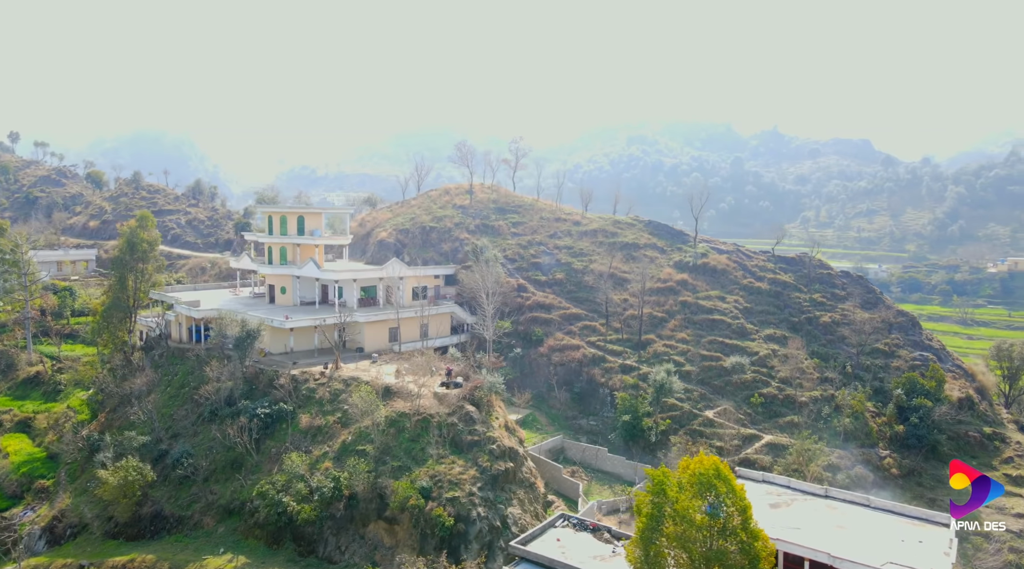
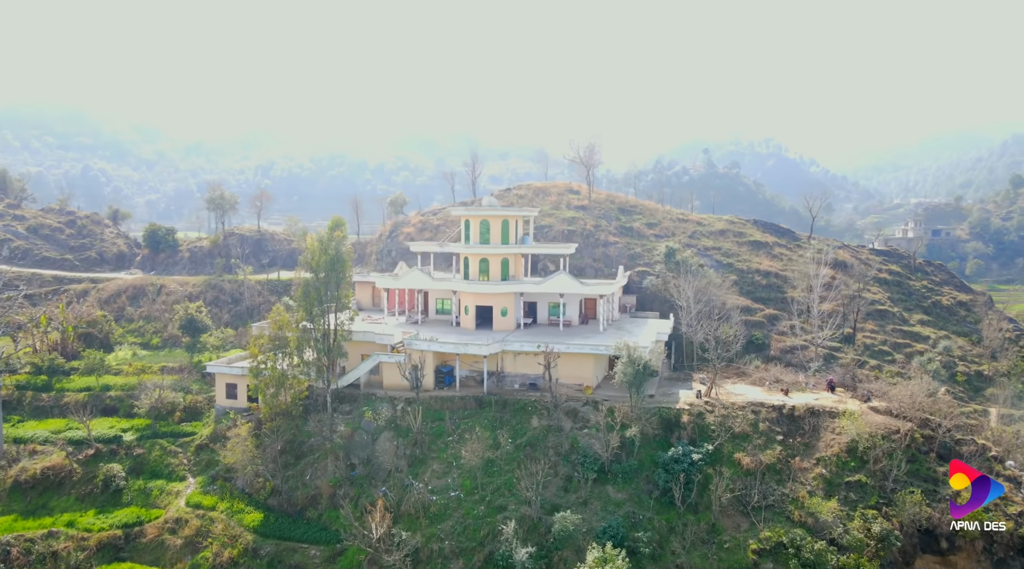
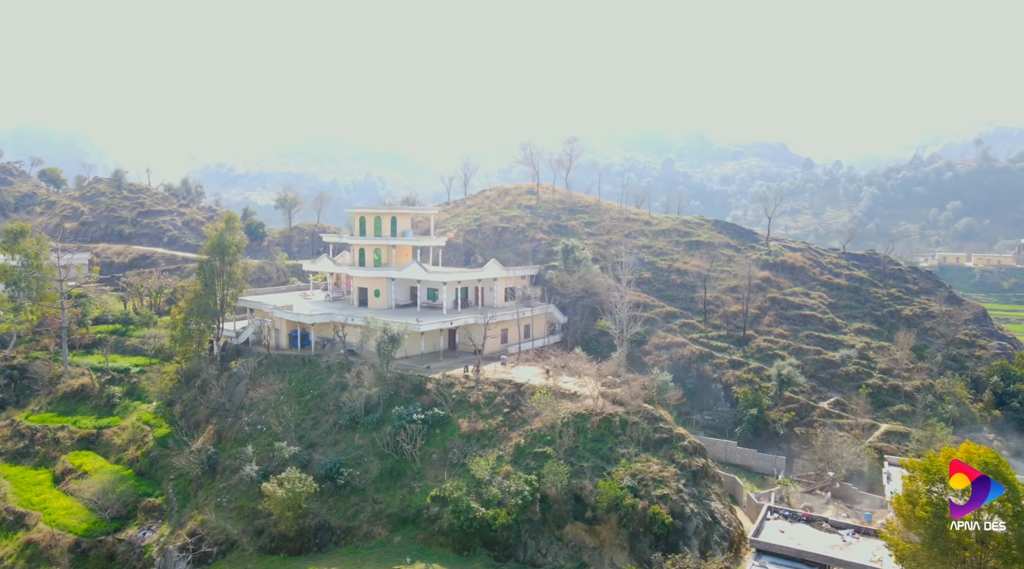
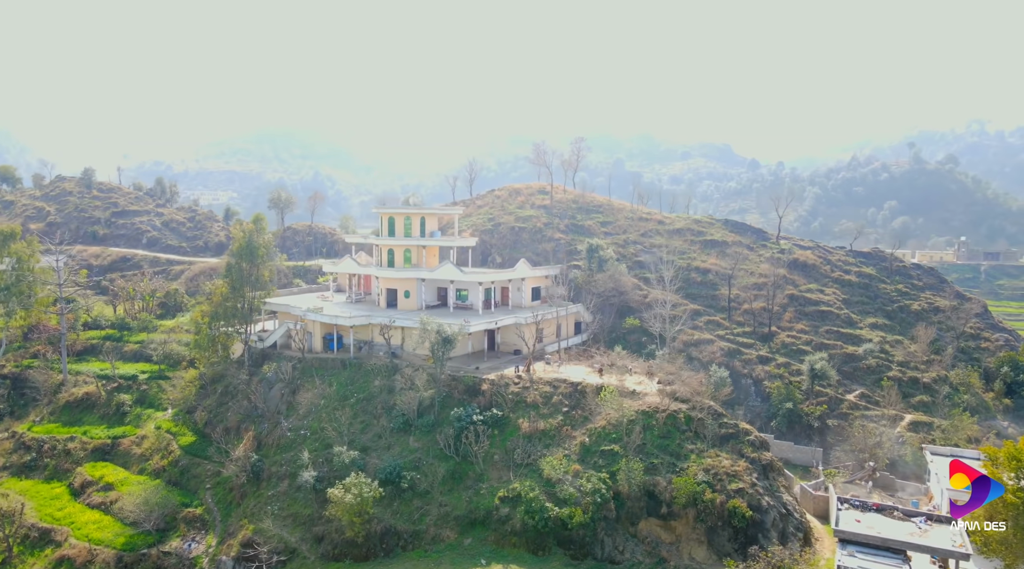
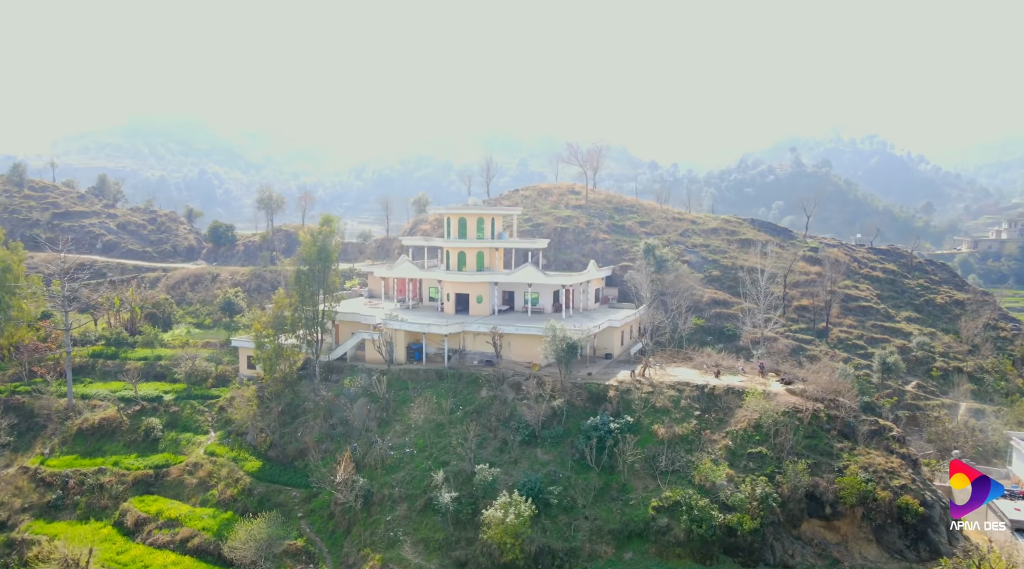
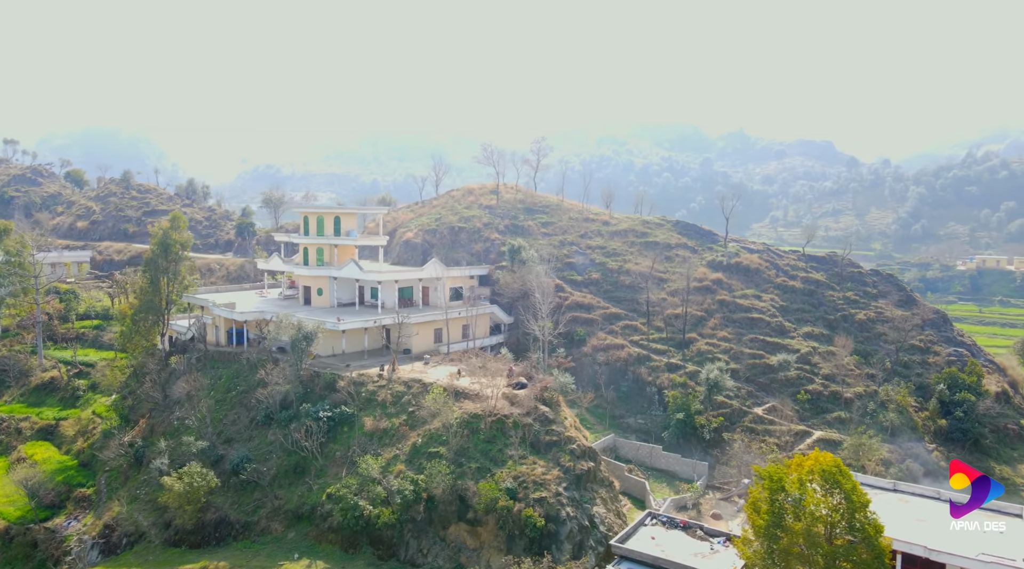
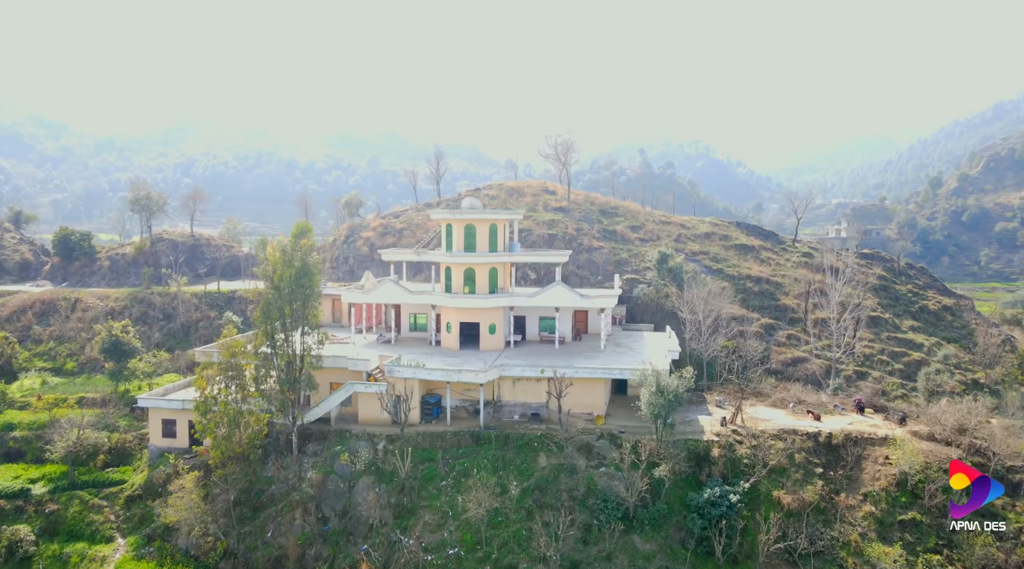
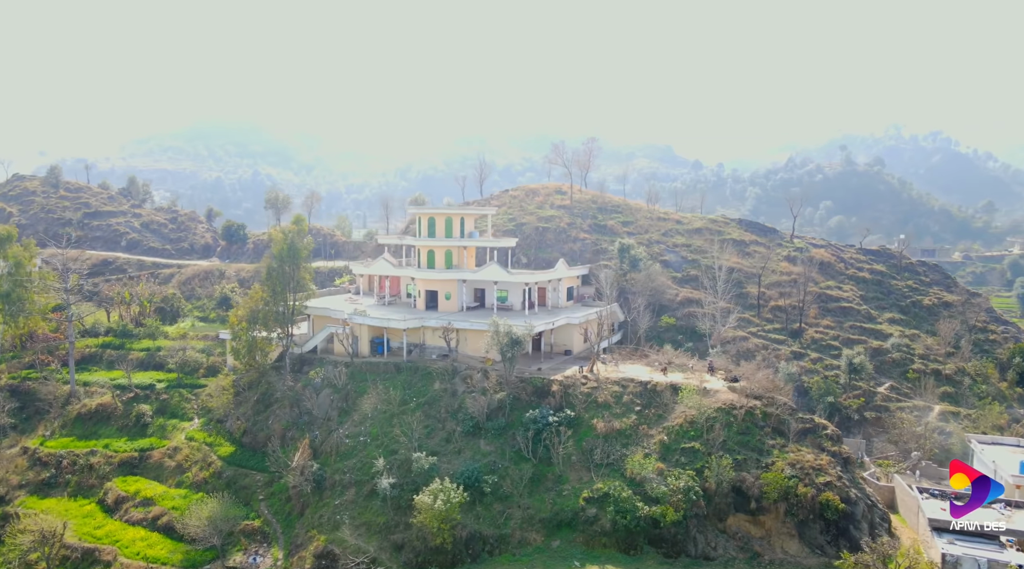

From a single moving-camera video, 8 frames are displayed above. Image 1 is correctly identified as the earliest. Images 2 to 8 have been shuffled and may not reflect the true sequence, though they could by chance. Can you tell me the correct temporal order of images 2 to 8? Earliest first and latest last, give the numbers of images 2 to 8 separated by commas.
6, 3, 4, 8, 5, 2, 7
